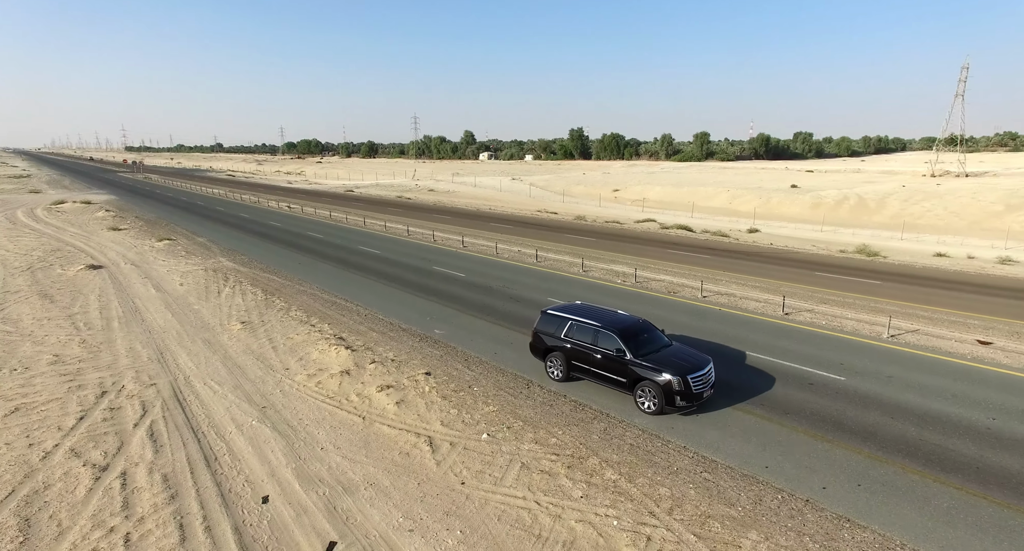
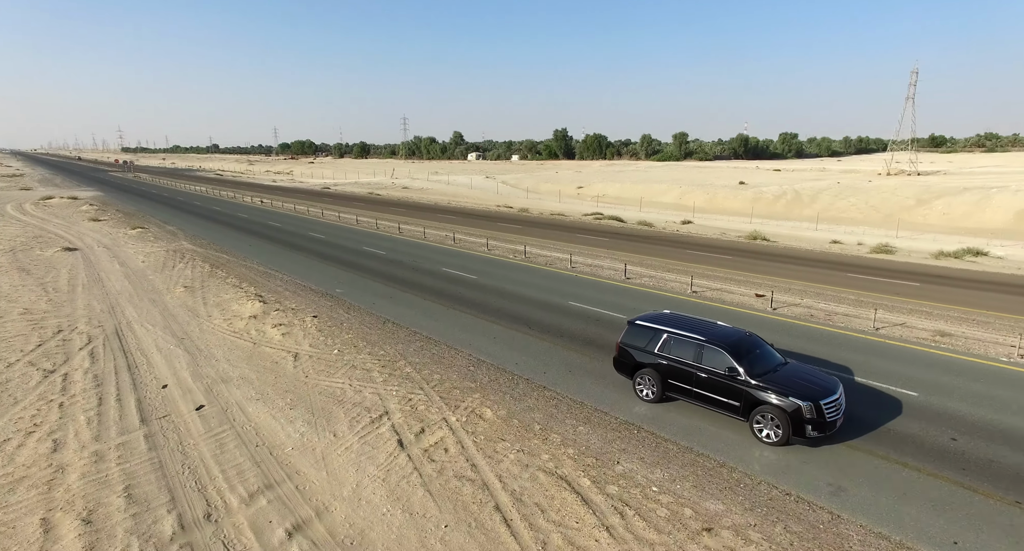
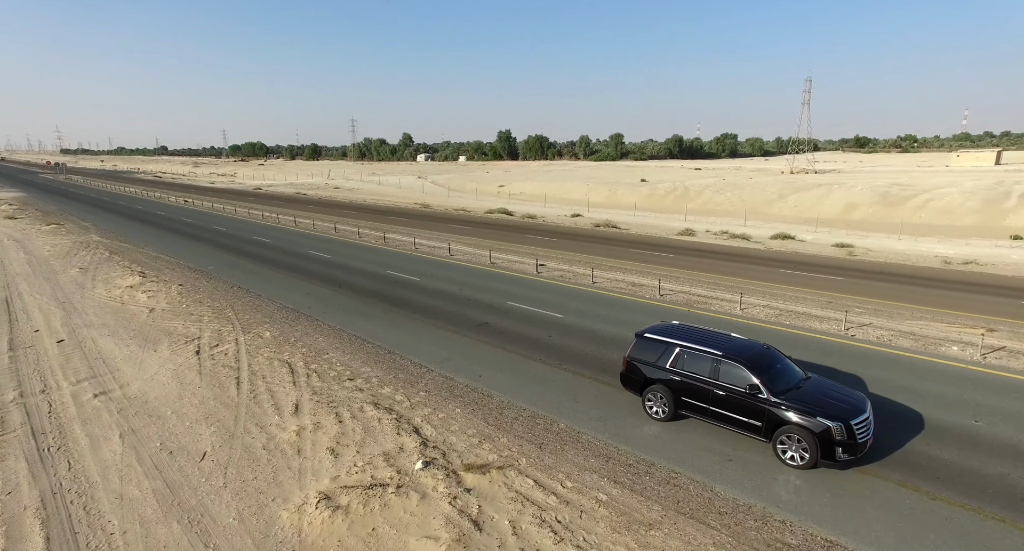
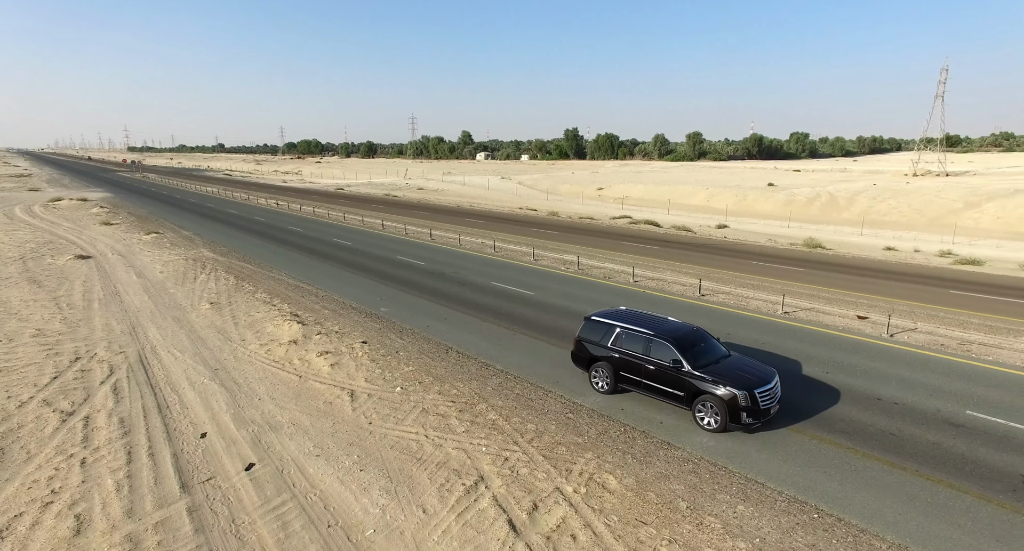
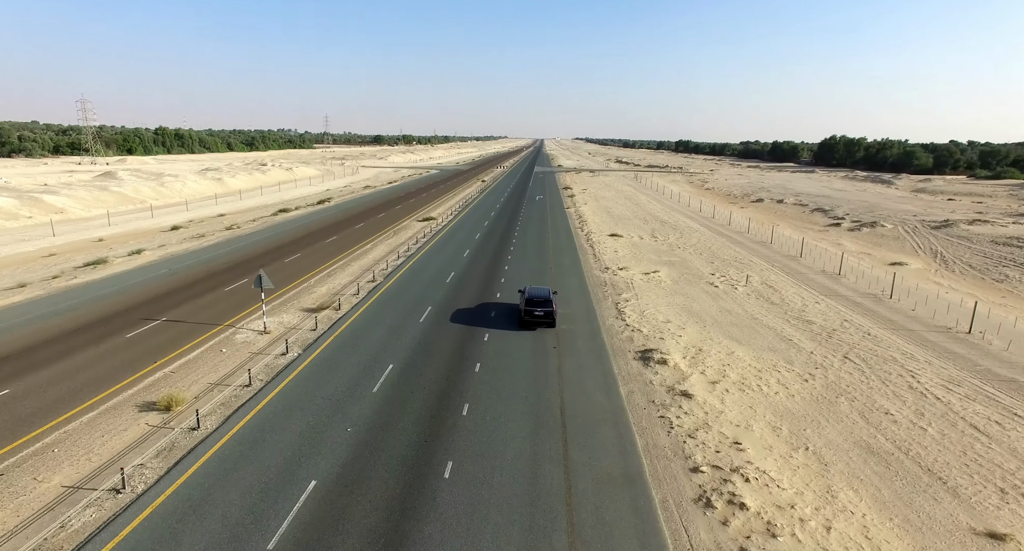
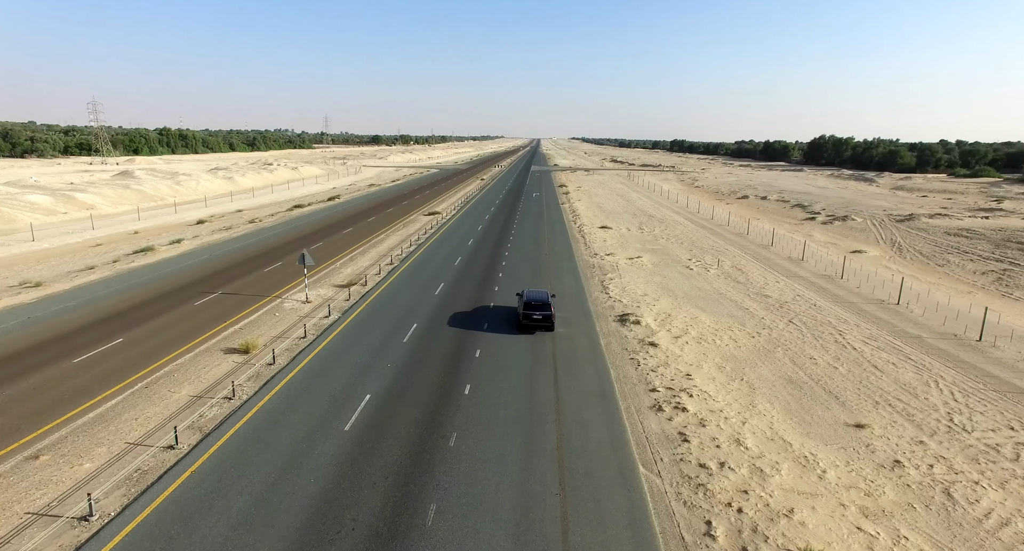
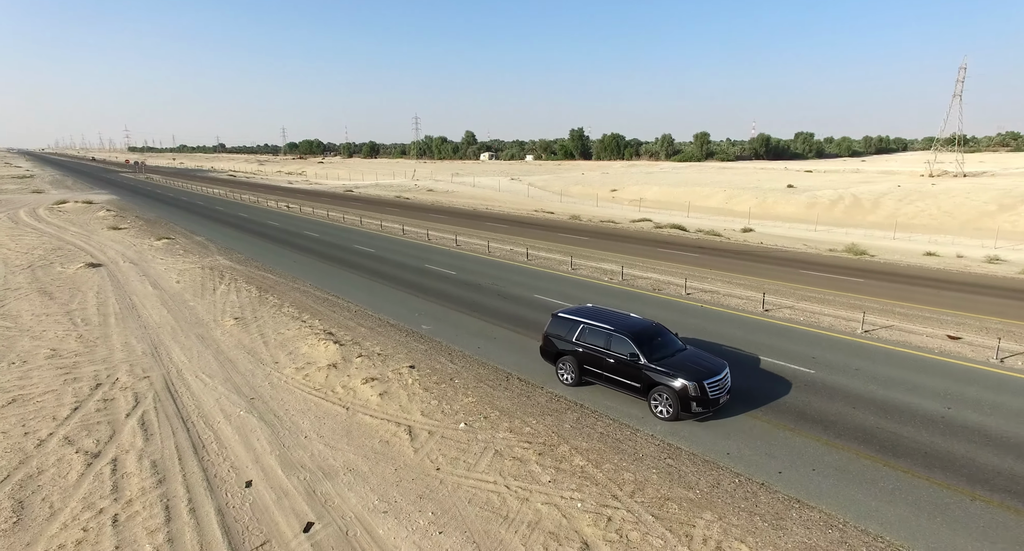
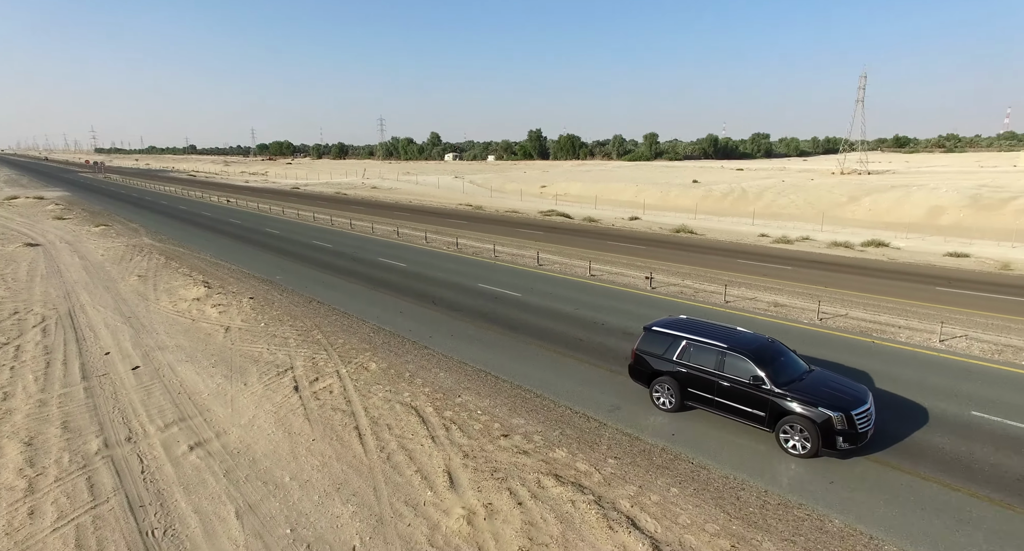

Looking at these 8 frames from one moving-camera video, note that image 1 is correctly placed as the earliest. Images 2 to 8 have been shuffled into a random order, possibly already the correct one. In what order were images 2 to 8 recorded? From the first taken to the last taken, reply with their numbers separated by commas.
7, 4, 2, 8, 3, 6, 5
